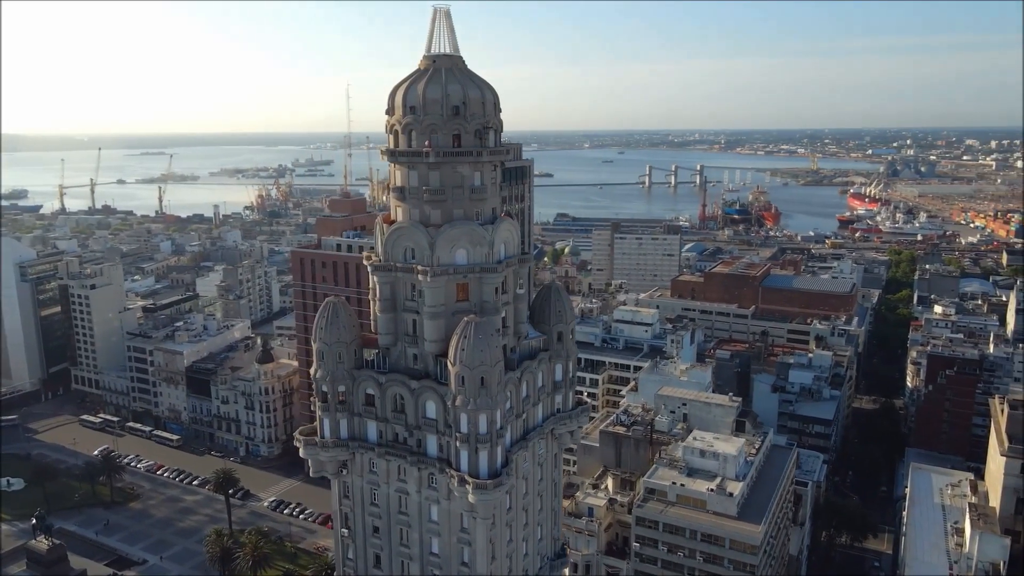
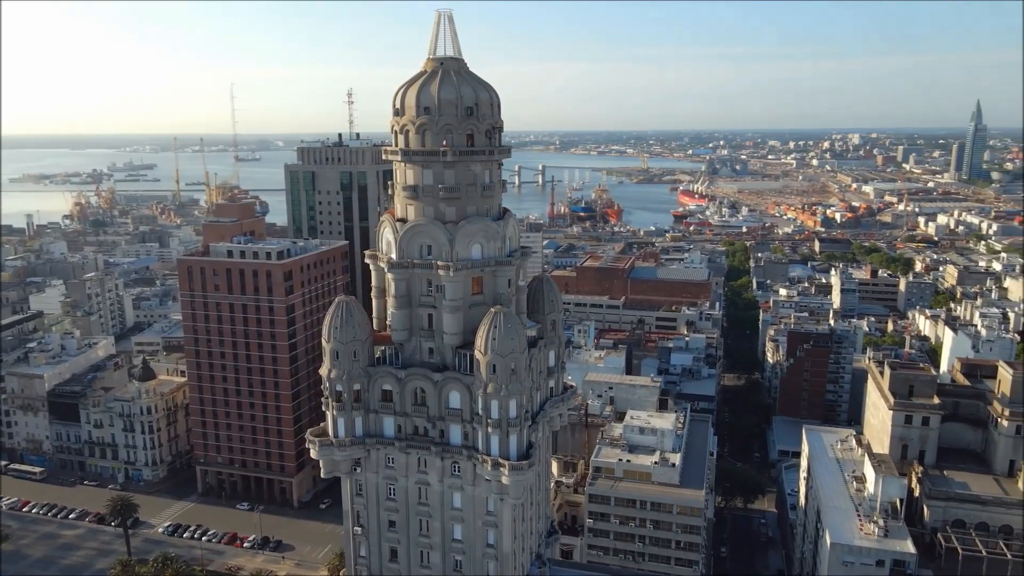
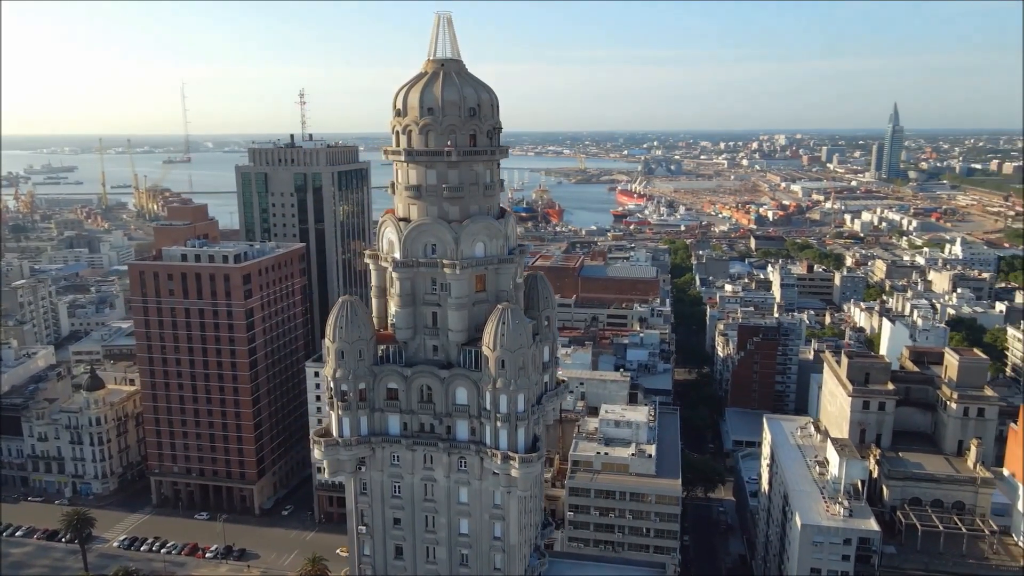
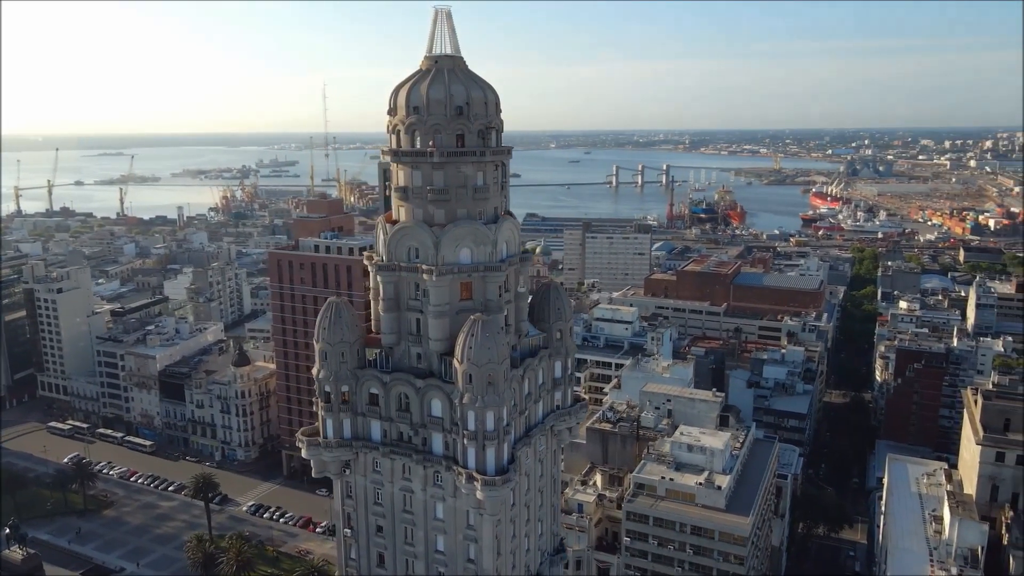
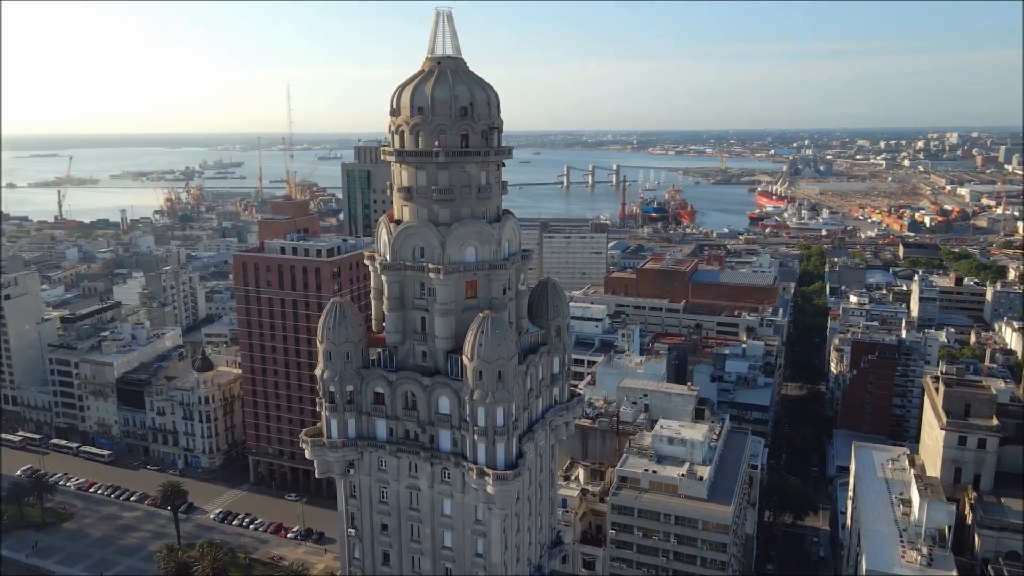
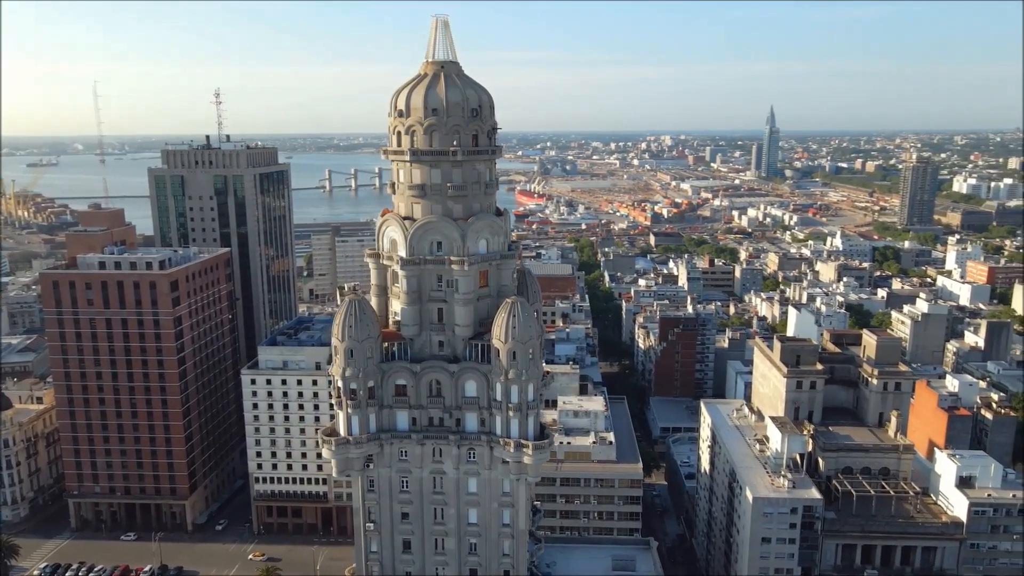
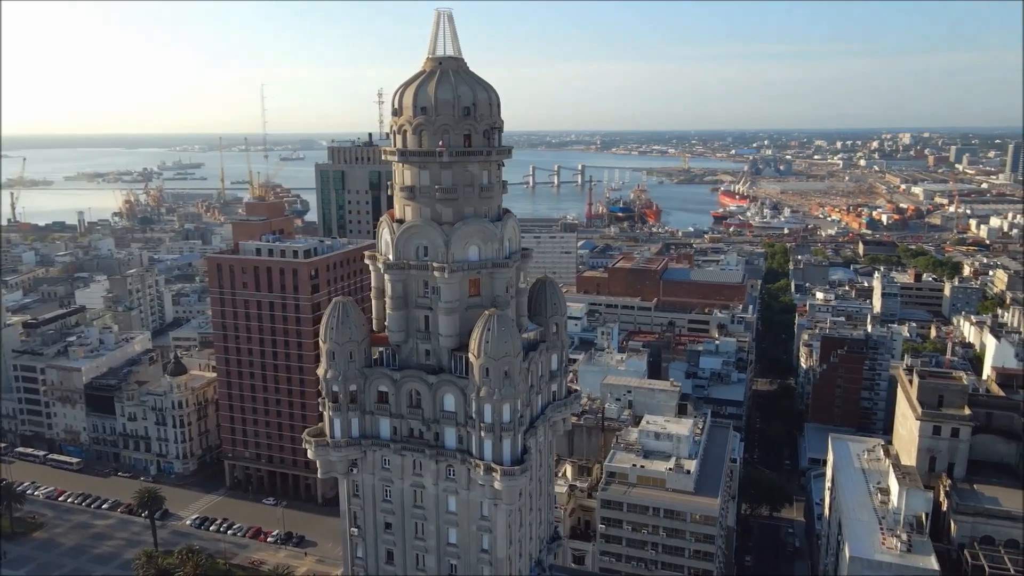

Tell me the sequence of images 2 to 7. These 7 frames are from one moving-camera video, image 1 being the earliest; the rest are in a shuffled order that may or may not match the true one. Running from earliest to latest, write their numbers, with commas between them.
4, 5, 7, 2, 3, 6
